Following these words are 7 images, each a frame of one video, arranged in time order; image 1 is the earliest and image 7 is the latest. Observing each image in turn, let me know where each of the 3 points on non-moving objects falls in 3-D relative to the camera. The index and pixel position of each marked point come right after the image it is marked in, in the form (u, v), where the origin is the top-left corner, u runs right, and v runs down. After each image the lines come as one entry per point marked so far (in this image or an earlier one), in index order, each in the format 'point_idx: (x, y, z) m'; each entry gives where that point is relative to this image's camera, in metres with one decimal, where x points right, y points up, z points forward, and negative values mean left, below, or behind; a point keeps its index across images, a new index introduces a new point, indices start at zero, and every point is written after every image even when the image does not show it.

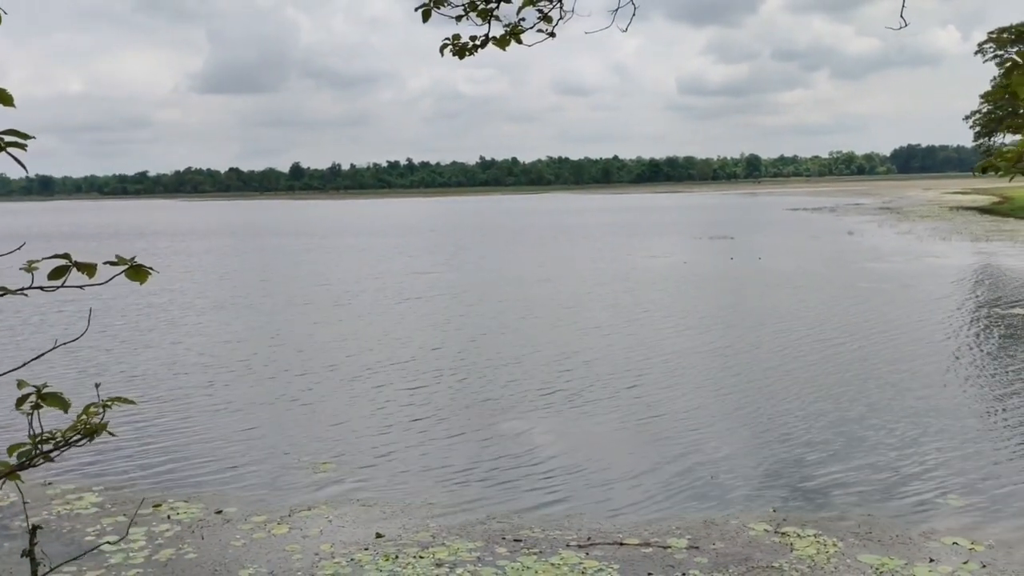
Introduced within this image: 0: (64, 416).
0: (-7.4, -2.1, +14.4) m
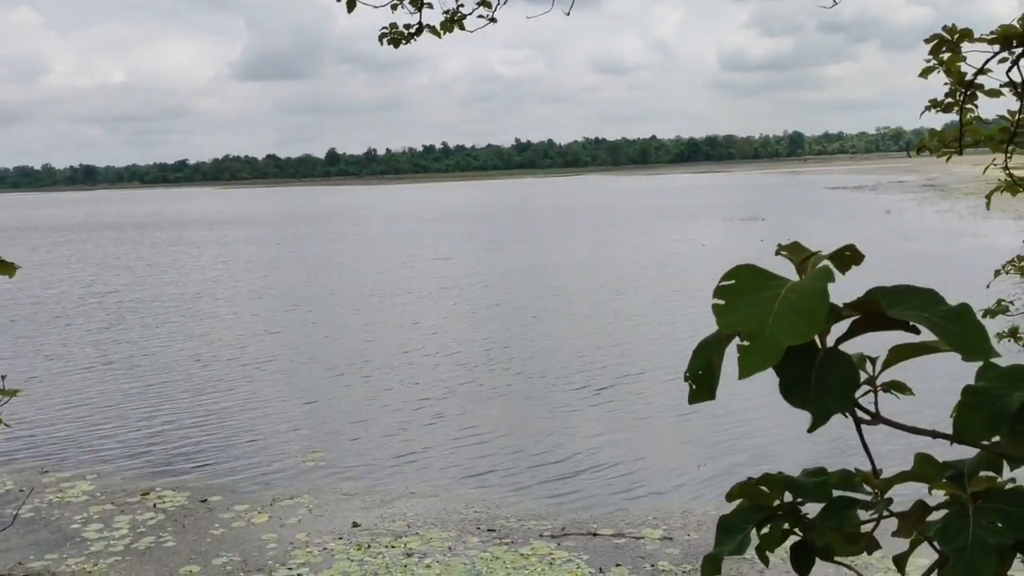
0: (-7.3, -2.0, +14.9) m
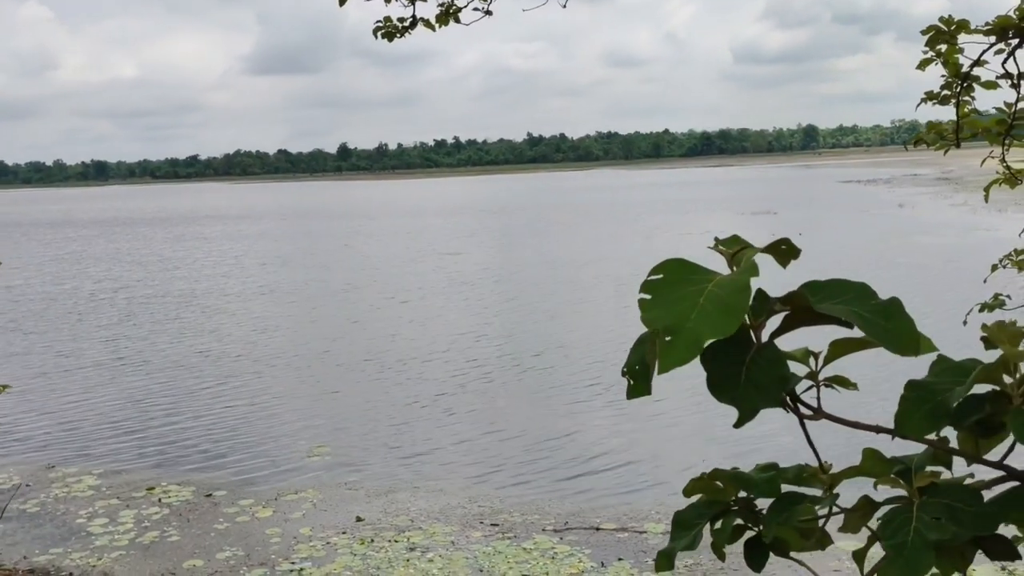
0: (-7.1, -1.9, +15.0) m
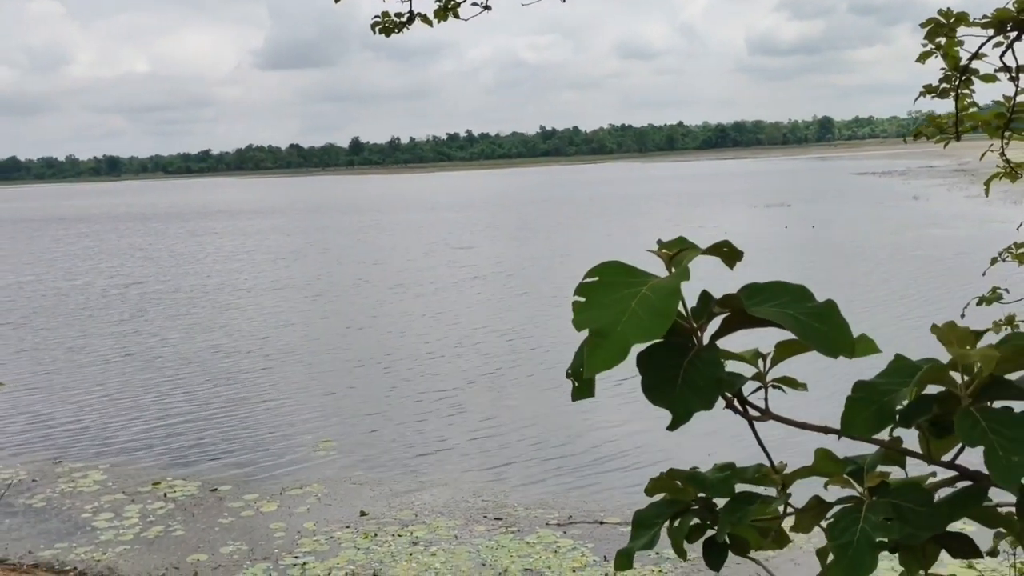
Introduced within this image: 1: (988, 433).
0: (-7.0, -1.8, +15.1) m
1: (+0.8, -0.2, +1.6) m
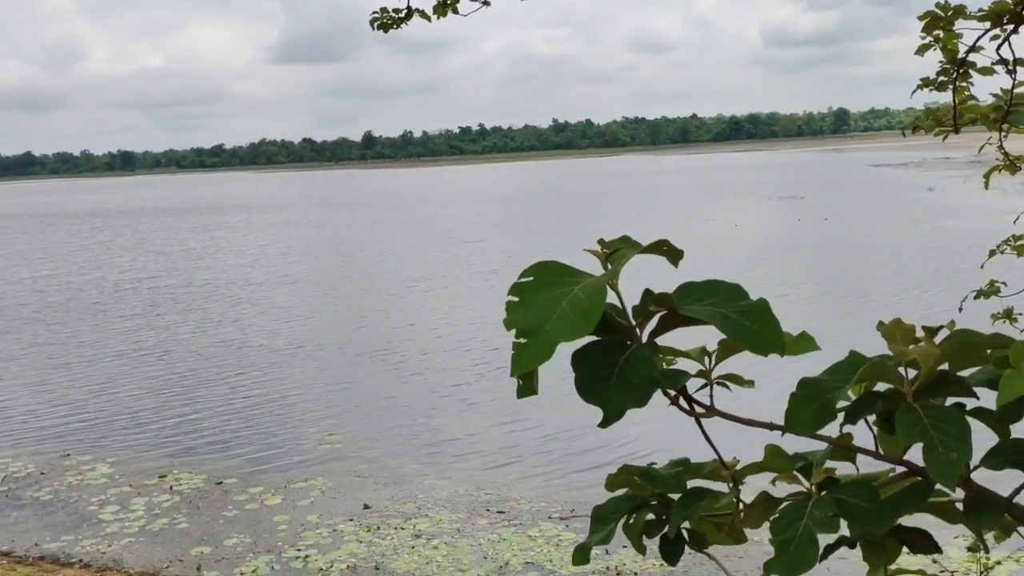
0: (-6.9, -1.7, +15.3) m
1: (+0.7, -0.2, +1.5) m
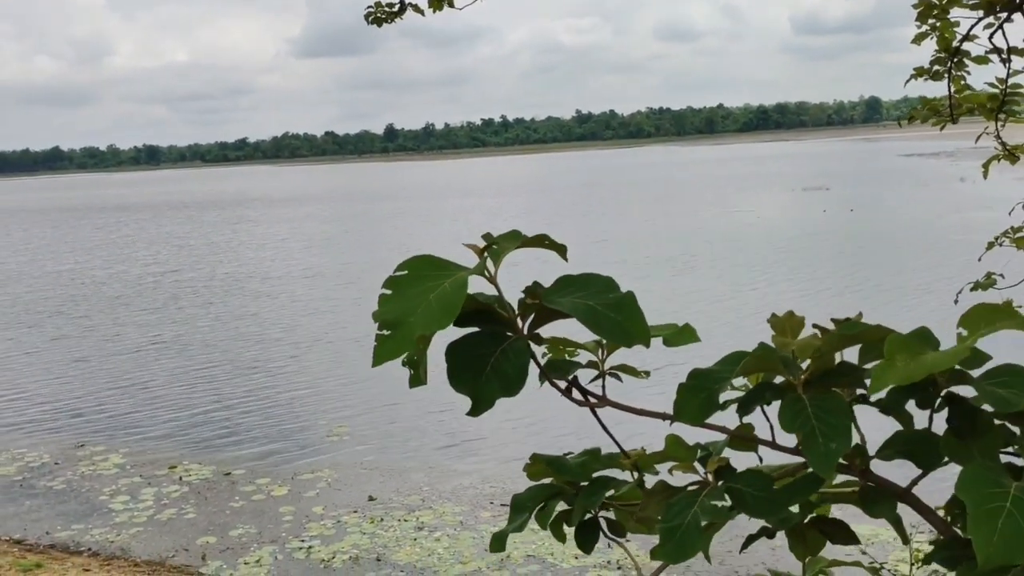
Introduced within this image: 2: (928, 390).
0: (-6.6, -1.6, +15.5) m
1: (+0.5, -0.2, +1.5) m
2: (+0.7, -0.2, +1.6) m
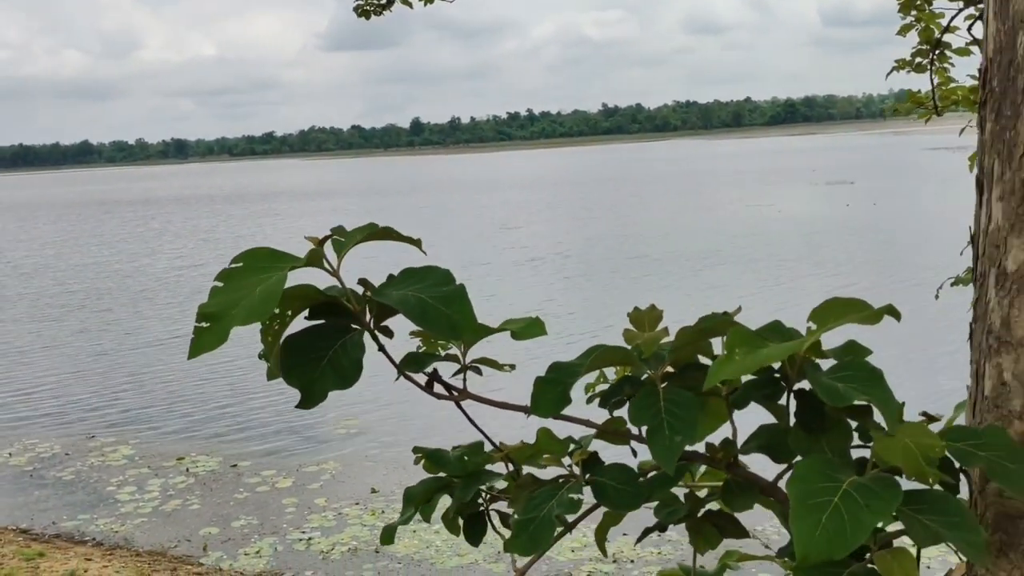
0: (-6.4, -1.5, +15.7) m
1: (+0.2, -0.2, +1.5) m
2: (+0.5, -0.2, +1.6) m
